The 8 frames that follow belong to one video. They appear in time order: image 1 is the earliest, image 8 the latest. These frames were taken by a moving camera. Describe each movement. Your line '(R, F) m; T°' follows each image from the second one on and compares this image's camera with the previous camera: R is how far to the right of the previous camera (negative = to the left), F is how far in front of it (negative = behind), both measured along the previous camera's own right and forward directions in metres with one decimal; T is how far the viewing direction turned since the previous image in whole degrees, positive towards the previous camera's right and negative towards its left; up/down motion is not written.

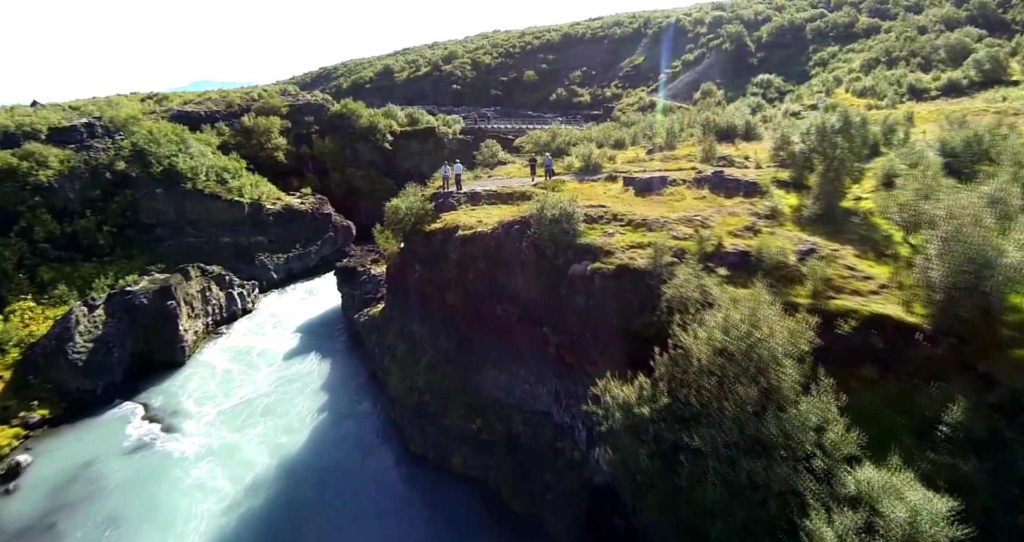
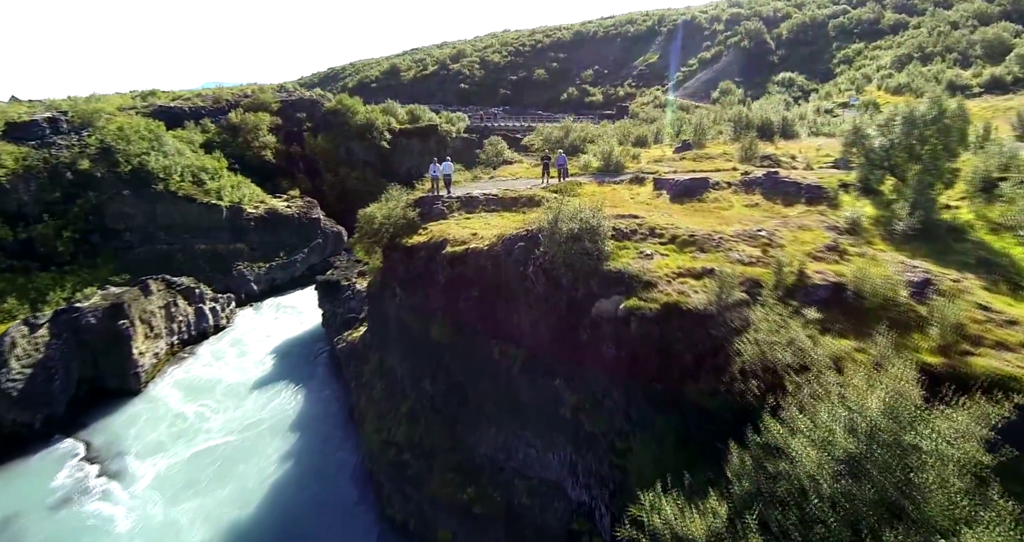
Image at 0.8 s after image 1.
(+0.1, +4.7) m; -1°
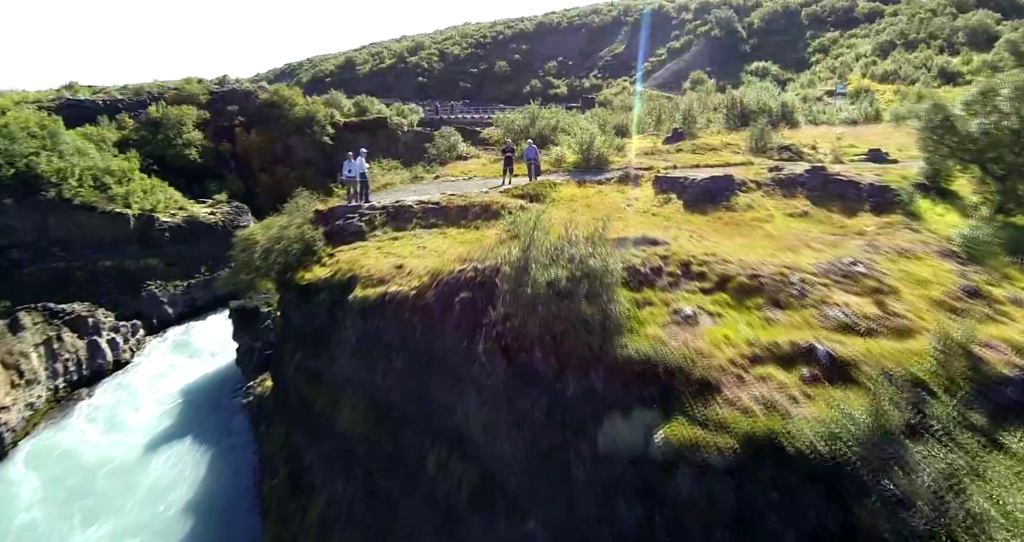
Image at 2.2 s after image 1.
(+0.6, +5.8) m; +3°
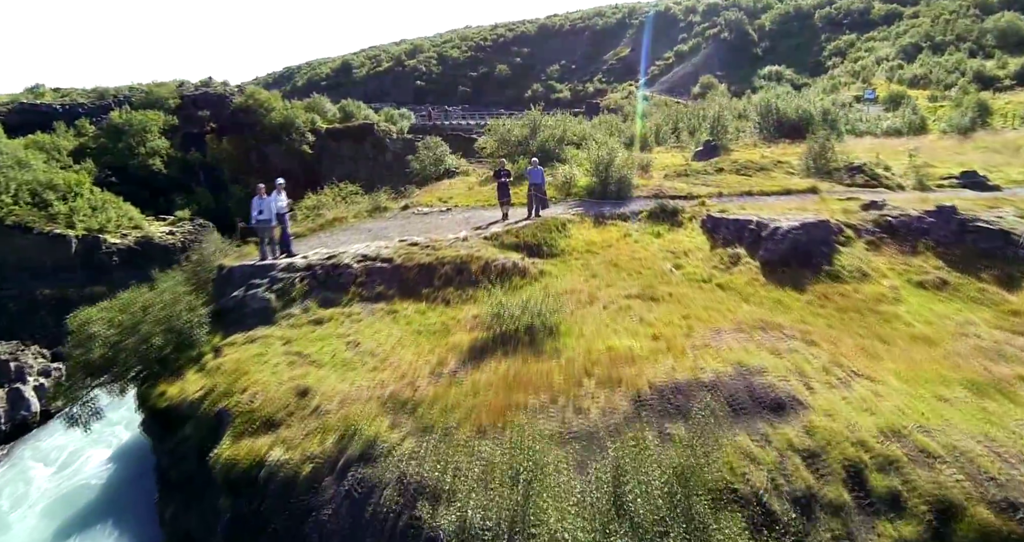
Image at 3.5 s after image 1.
(+0.3, +4.4) m; 0°
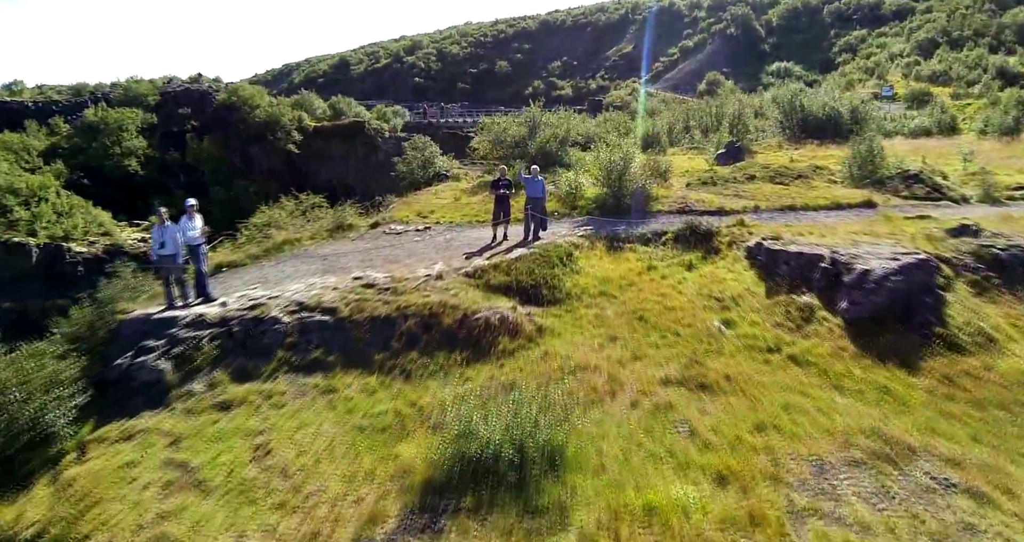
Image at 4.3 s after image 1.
(+0.2, +2.4) m; 0°
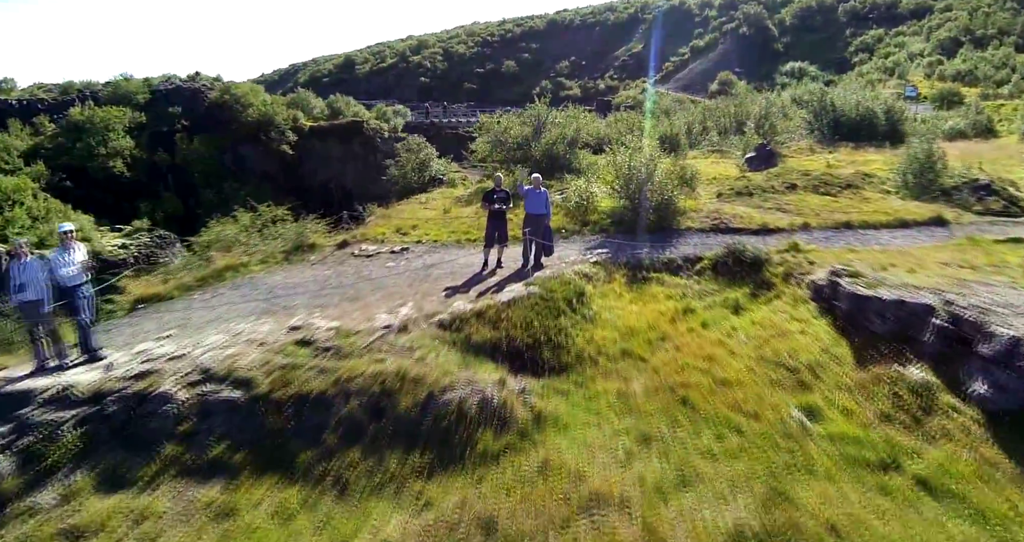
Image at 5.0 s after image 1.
(+0.2, +1.9) m; -1°
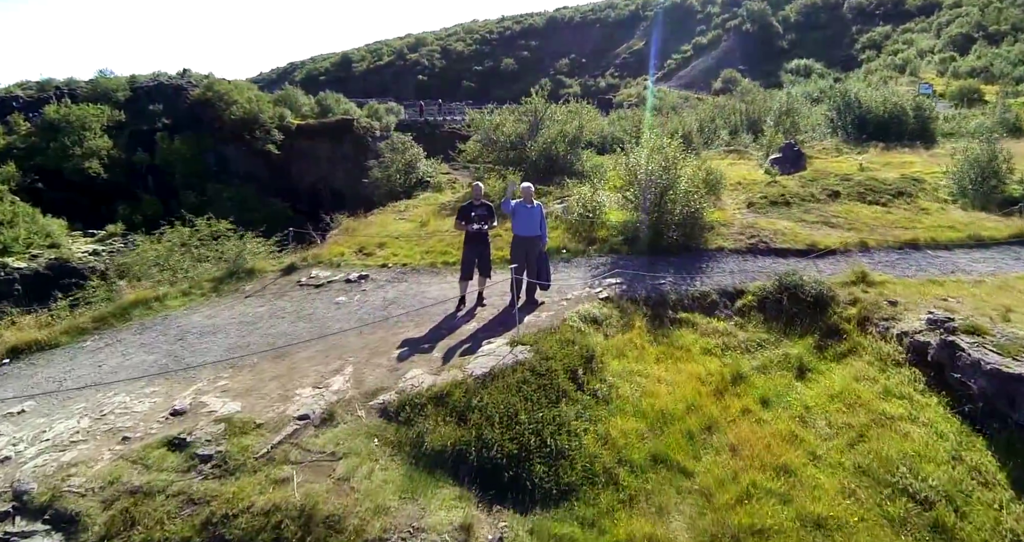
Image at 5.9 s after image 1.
(+0.2, +1.7) m; 0°
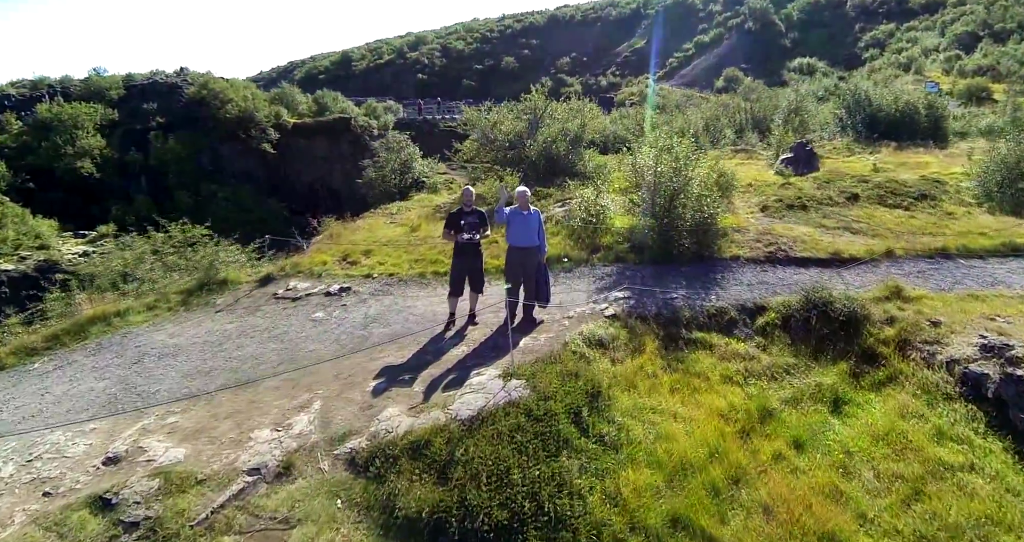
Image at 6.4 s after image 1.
(+0.1, +0.6) m; 0°
